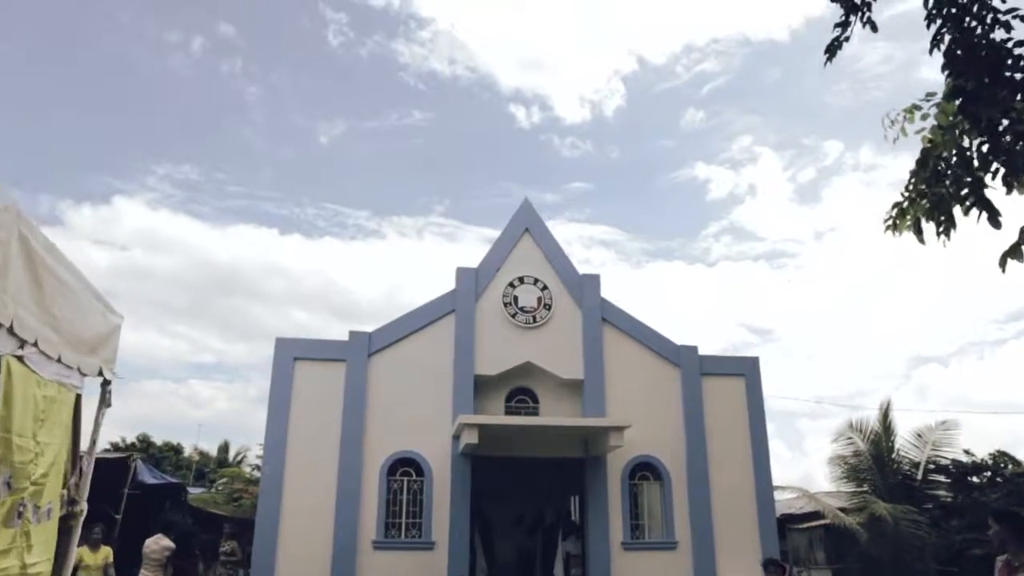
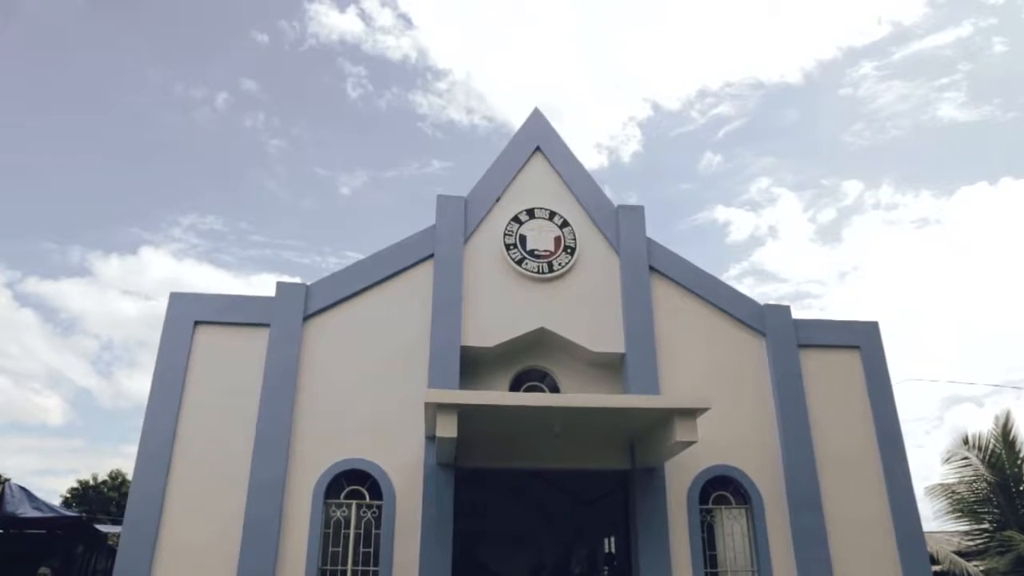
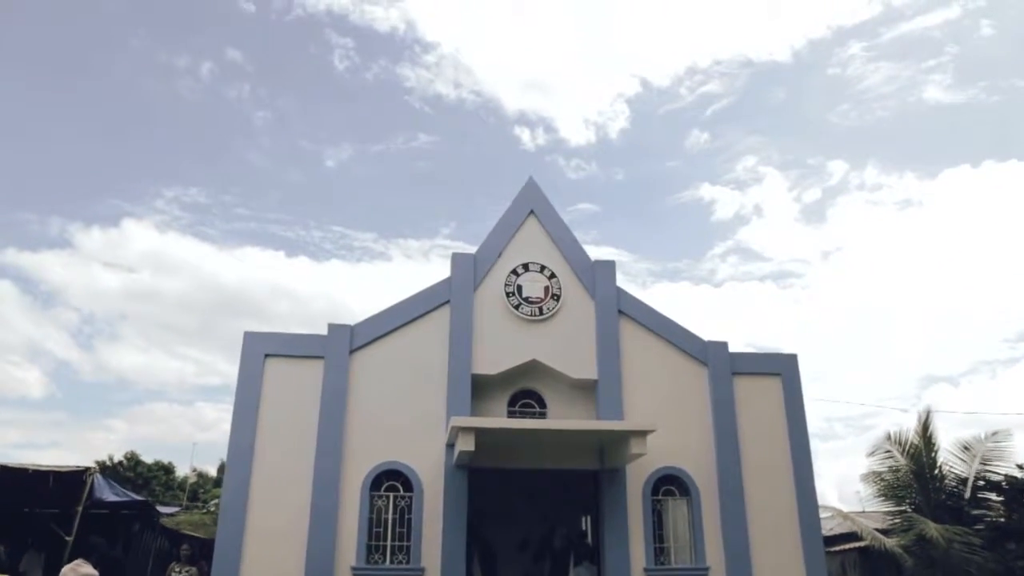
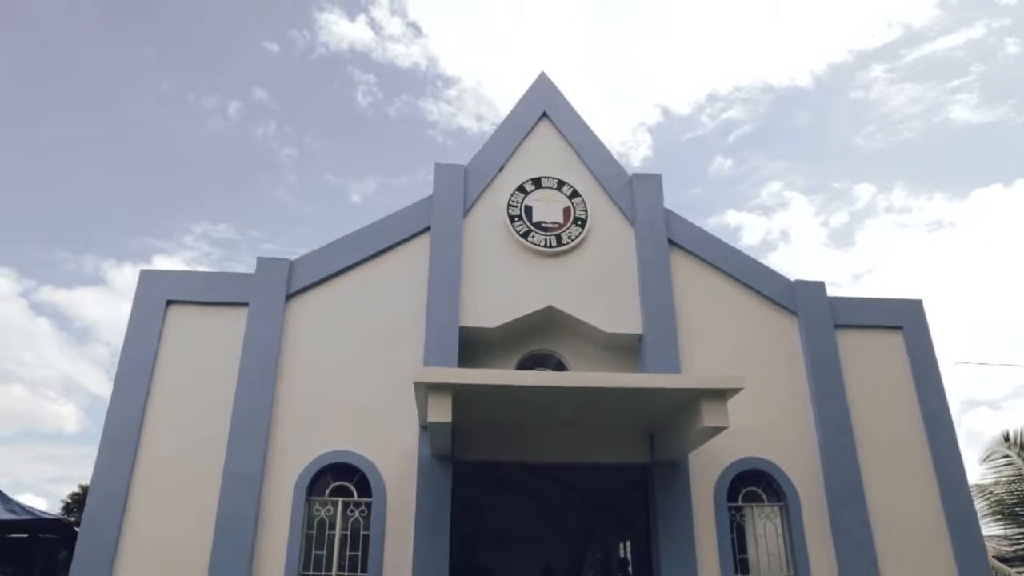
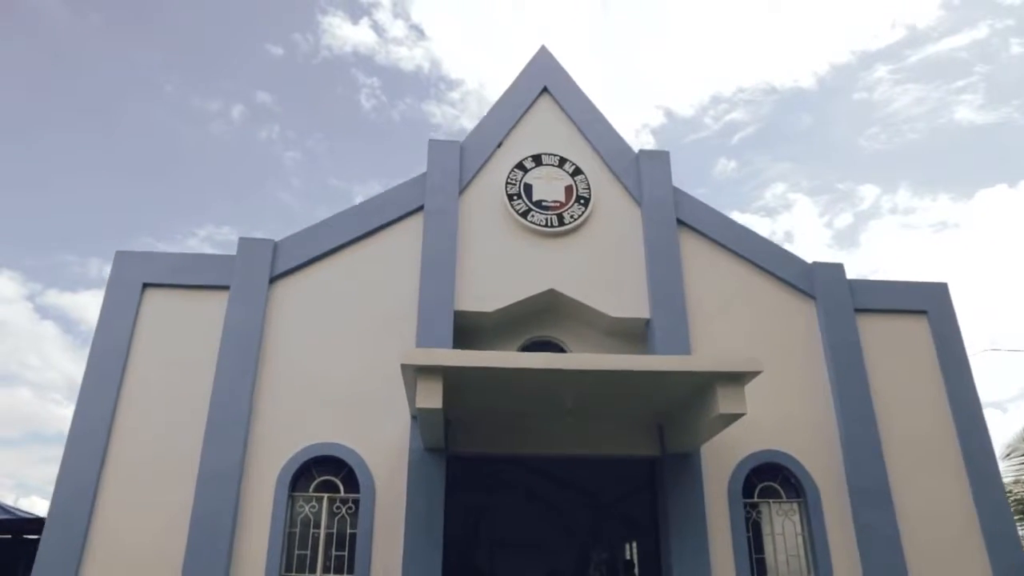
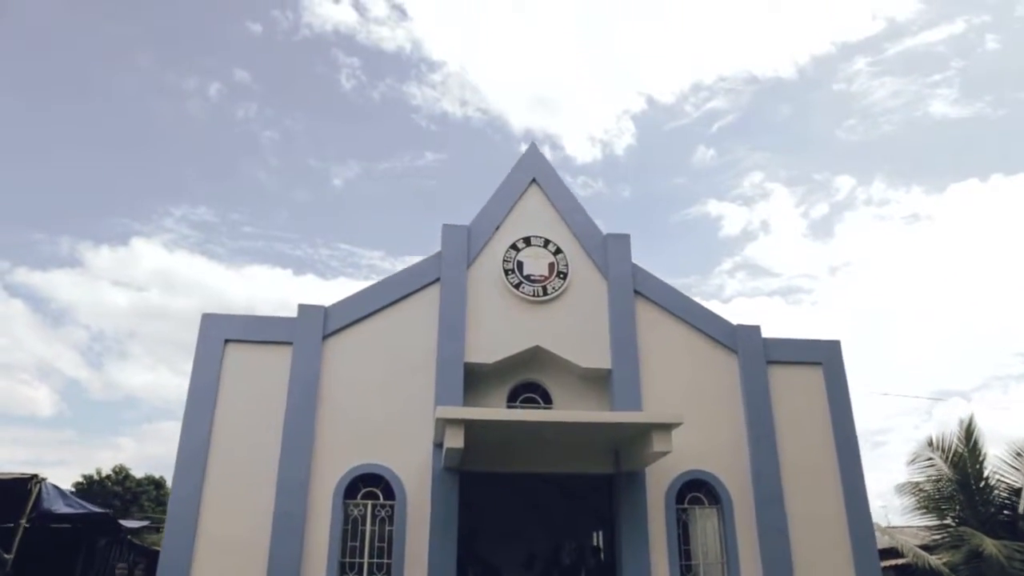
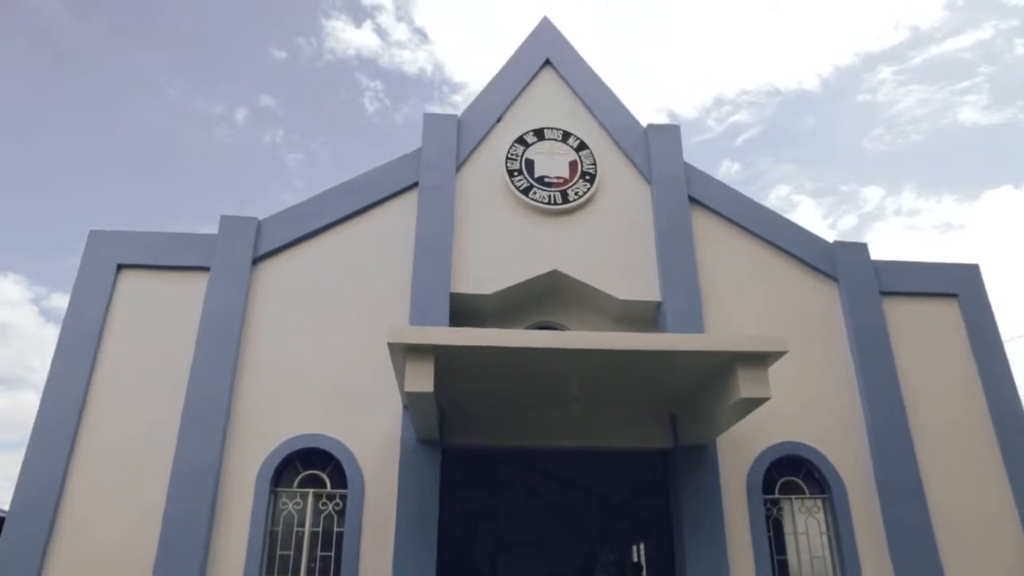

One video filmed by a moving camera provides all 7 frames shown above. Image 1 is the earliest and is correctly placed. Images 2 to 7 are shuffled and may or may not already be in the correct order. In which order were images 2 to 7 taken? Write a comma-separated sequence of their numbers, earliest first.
3, 6, 2, 4, 5, 7
